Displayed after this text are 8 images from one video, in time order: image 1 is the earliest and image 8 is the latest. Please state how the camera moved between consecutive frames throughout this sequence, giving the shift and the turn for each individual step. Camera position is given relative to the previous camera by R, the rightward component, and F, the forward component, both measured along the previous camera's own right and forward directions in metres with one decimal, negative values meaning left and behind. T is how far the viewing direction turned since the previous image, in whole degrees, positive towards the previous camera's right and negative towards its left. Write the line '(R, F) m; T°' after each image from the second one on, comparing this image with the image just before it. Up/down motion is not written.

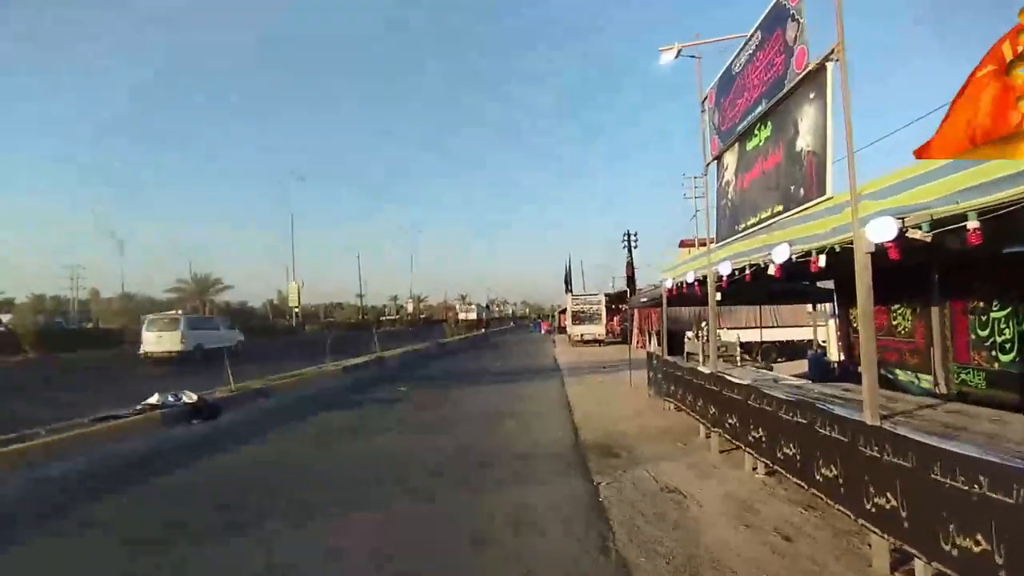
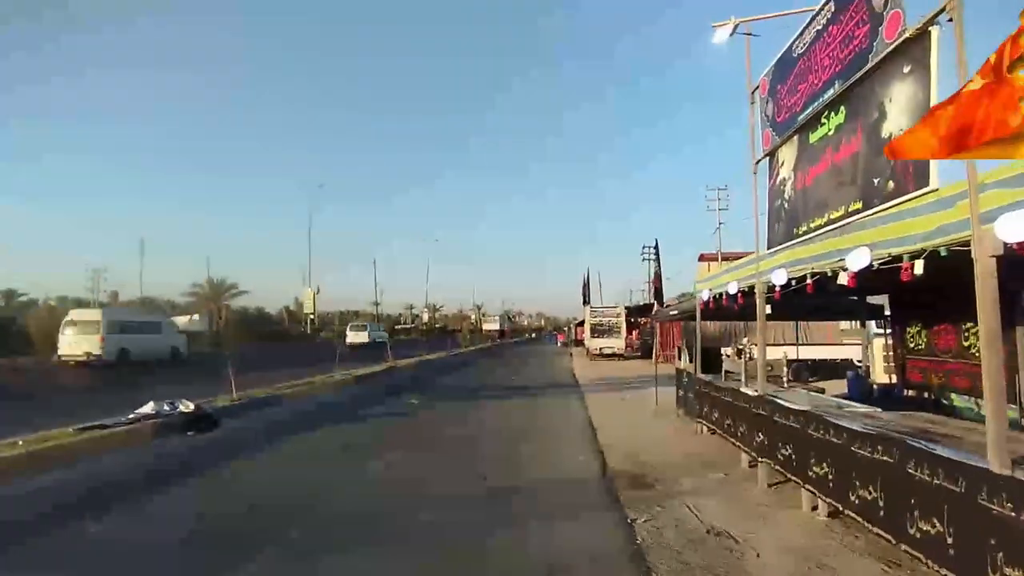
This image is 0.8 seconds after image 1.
(-0.1, +1.1) m; -1°
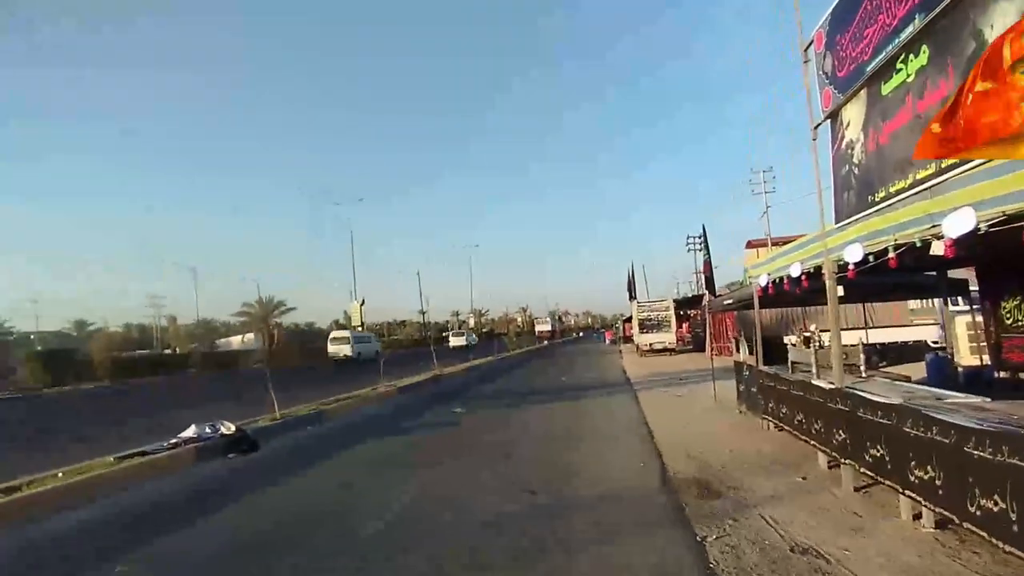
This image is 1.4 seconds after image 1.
(+0.1, +0.9) m; -3°
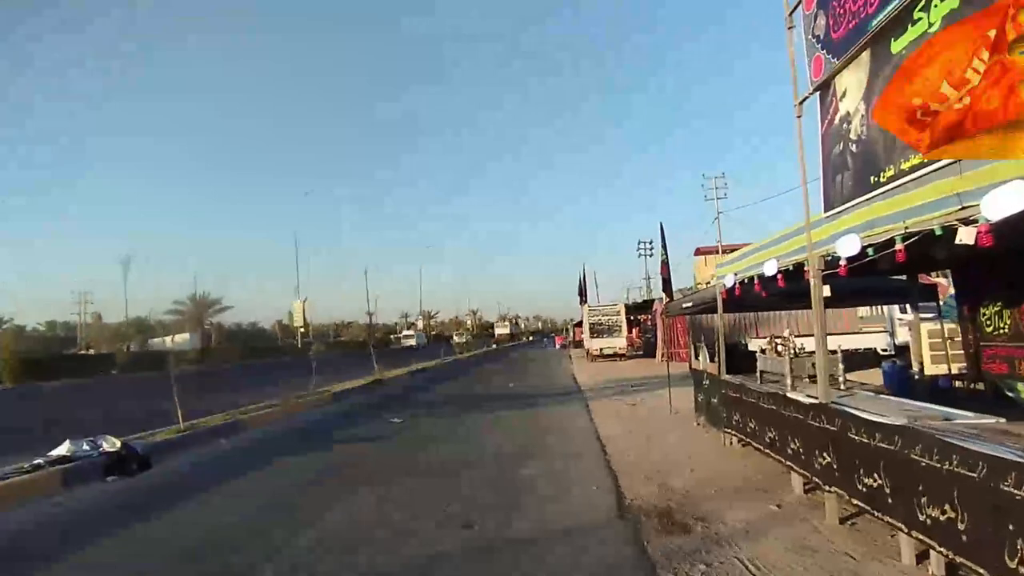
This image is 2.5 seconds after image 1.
(+0.1, +1.3) m; +3°
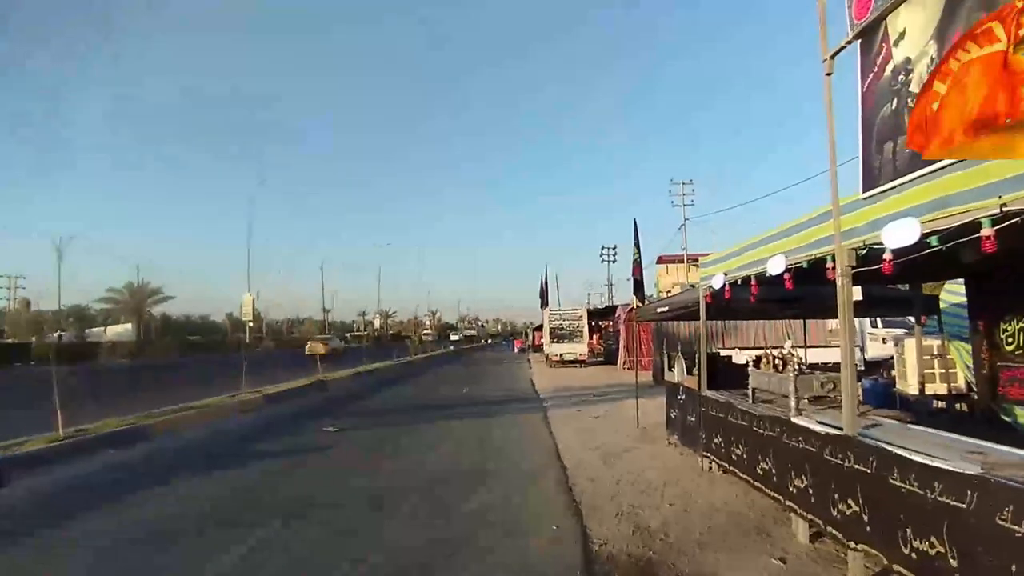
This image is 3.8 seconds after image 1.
(+0.1, +1.6) m; +3°
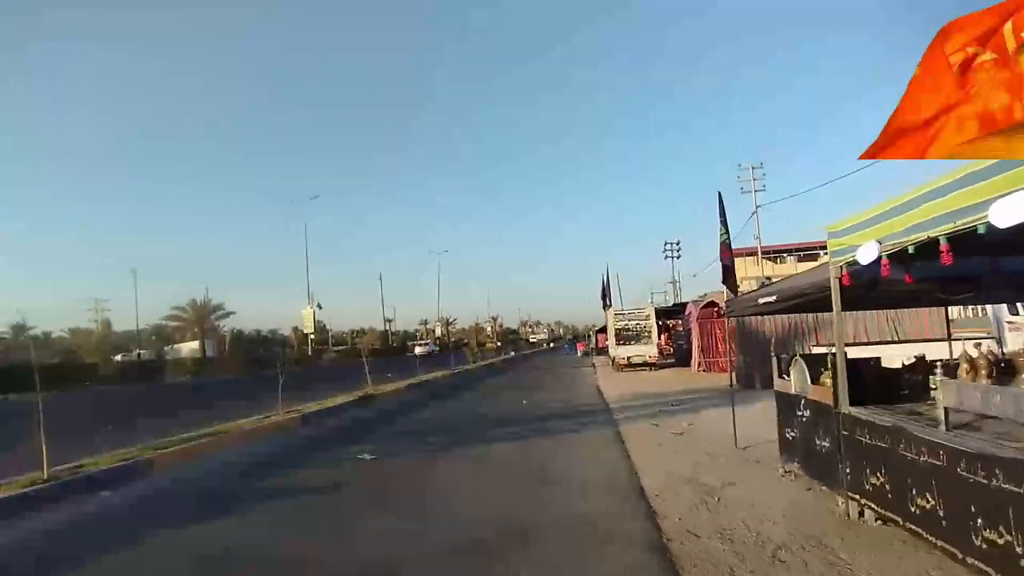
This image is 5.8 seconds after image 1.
(0.0, +2.6) m; -4°
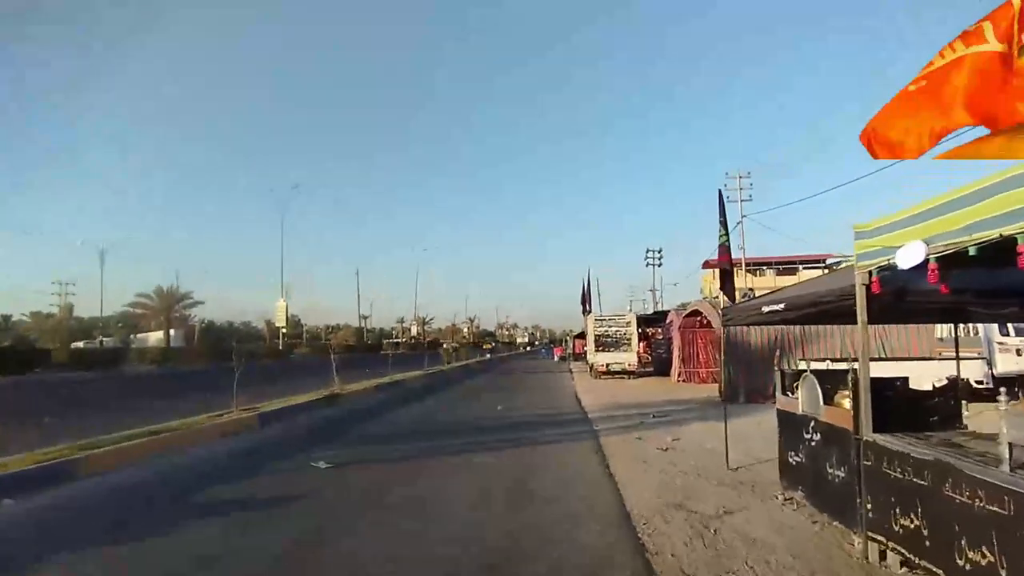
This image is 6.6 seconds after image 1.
(0.0, +1.0) m; +2°
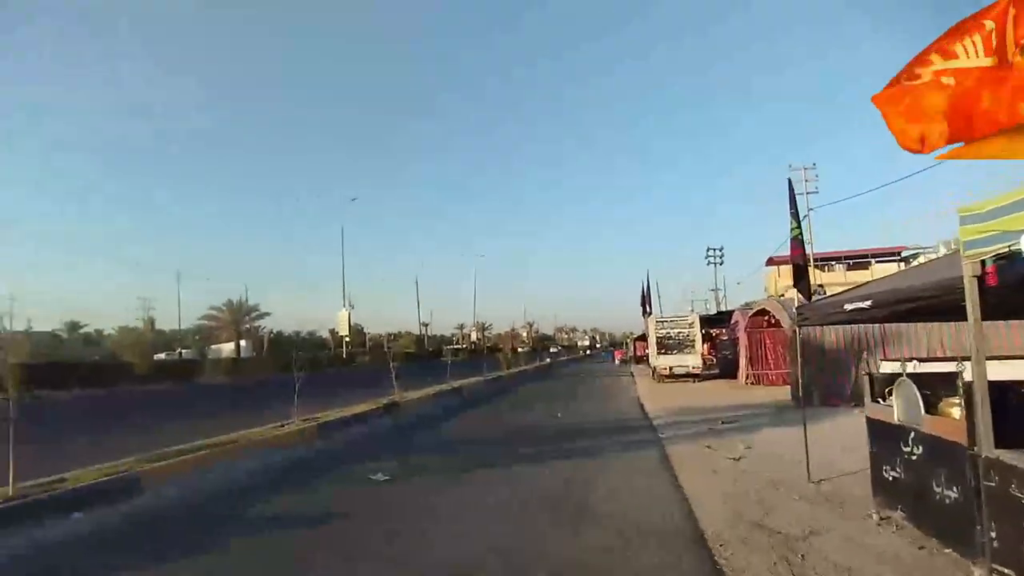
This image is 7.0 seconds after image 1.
(0.0, +0.7) m; -4°
